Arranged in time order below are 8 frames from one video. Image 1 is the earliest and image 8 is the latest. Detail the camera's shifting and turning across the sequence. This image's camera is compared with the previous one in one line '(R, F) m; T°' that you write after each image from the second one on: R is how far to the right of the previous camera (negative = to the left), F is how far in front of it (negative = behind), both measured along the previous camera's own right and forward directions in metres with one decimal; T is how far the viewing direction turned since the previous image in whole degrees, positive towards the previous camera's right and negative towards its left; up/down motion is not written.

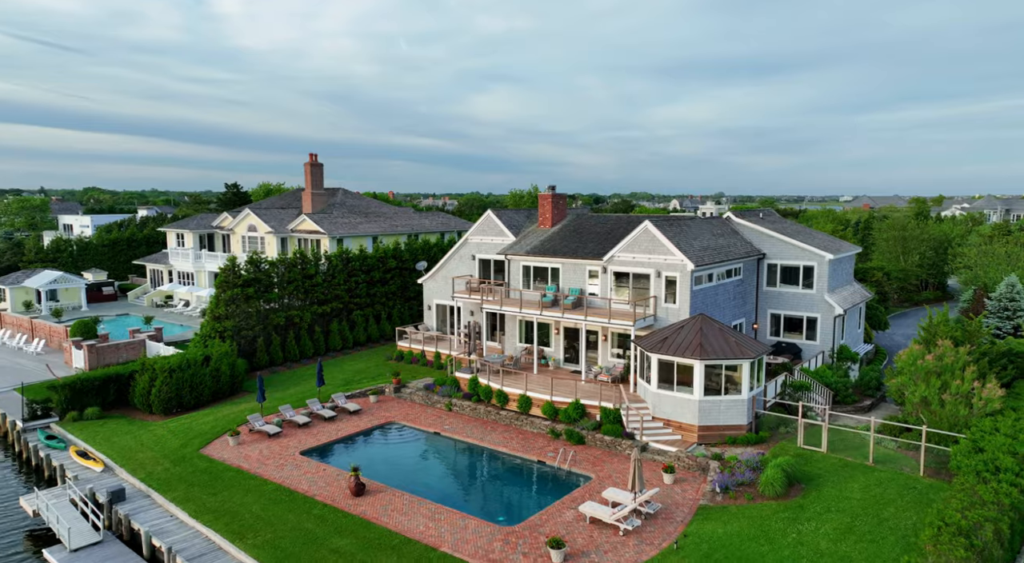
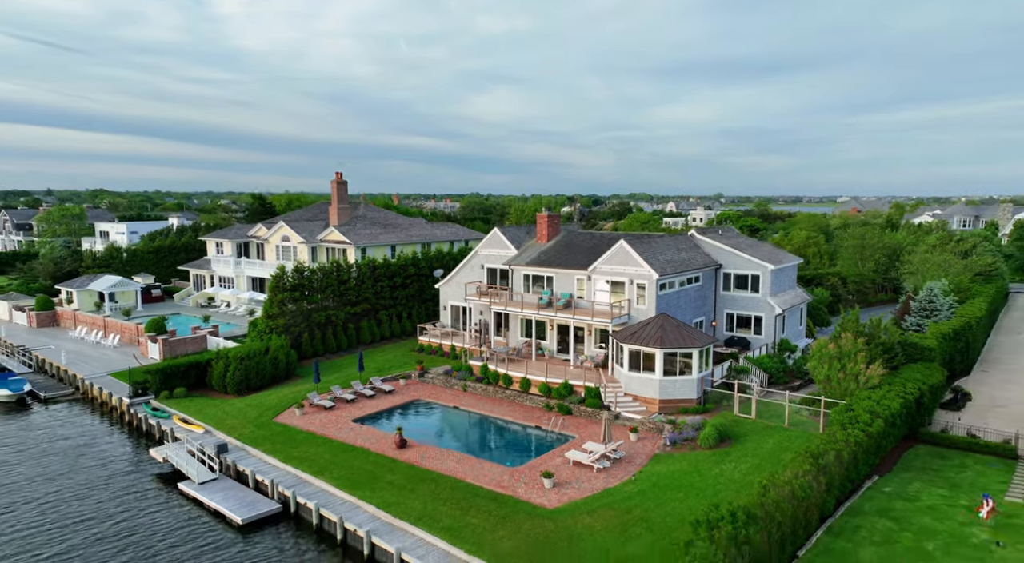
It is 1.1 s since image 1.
(-0.1, -4.9) m; 0°
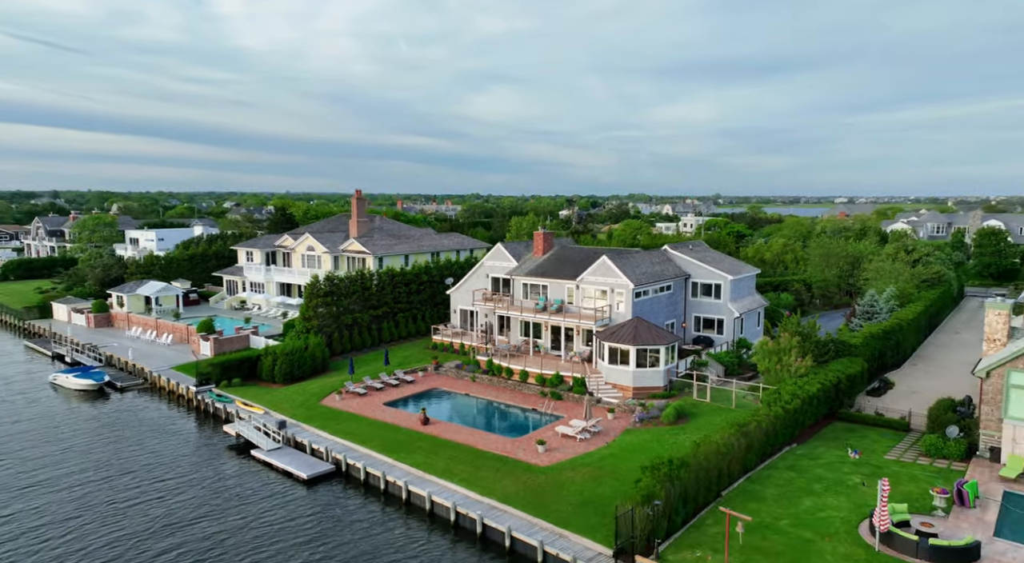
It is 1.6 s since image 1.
(-0.1, -4.9) m; 0°
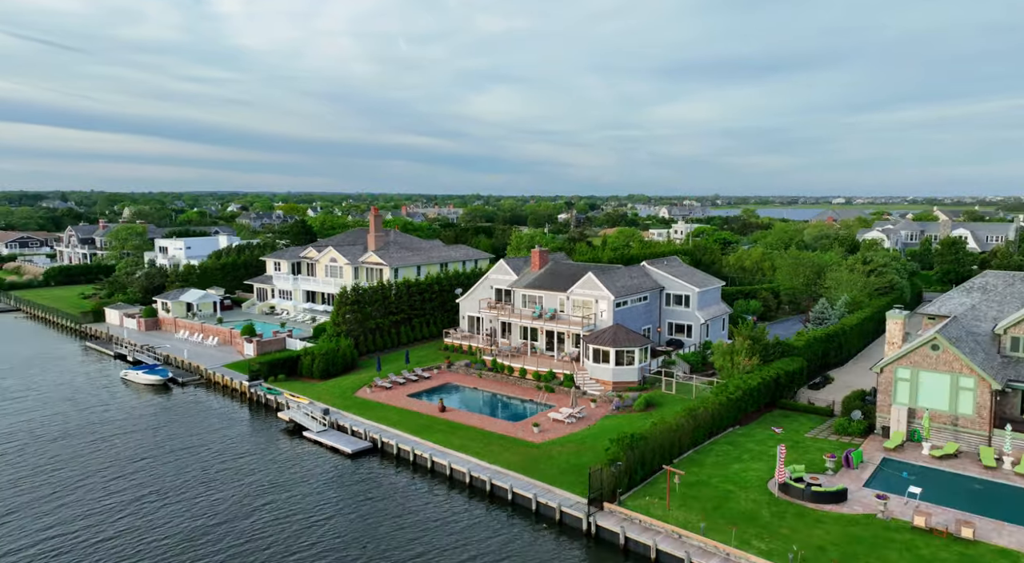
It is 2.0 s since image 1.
(-0.1, -5.5) m; 0°
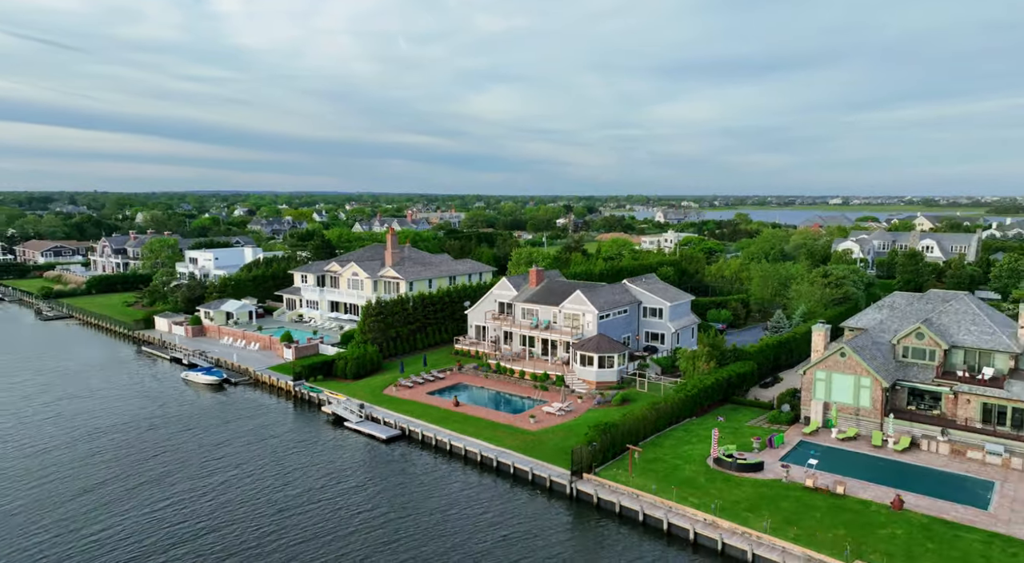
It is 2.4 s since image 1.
(-0.1, -6.7) m; 0°
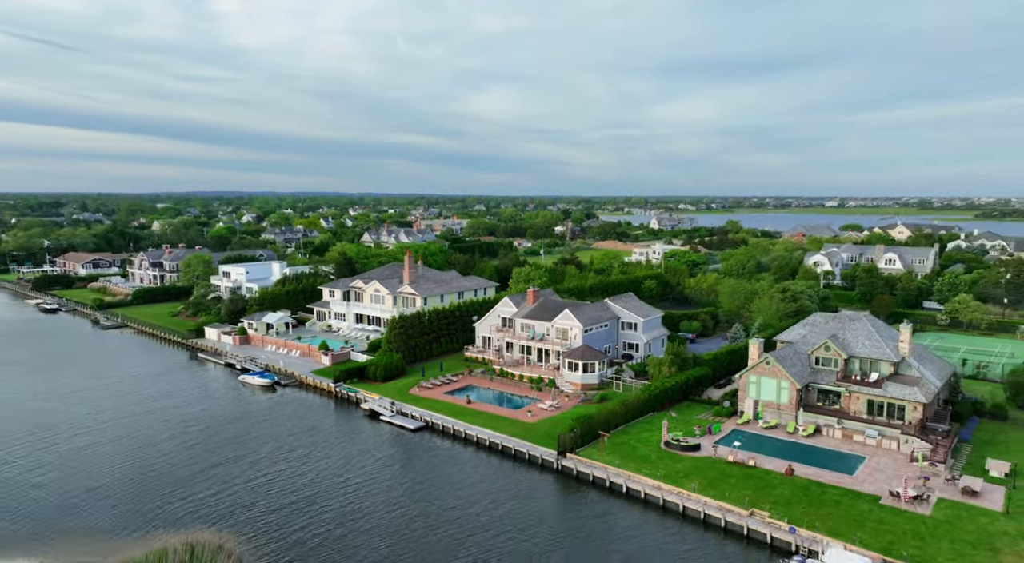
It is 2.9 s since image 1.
(-0.1, -9.0) m; 0°
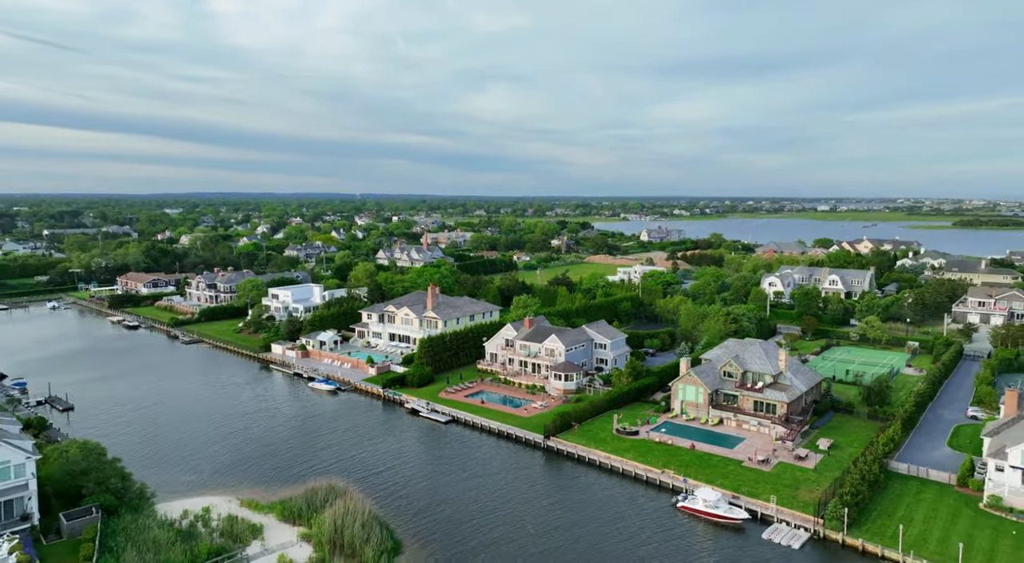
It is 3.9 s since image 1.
(-0.1, -17.6) m; 0°
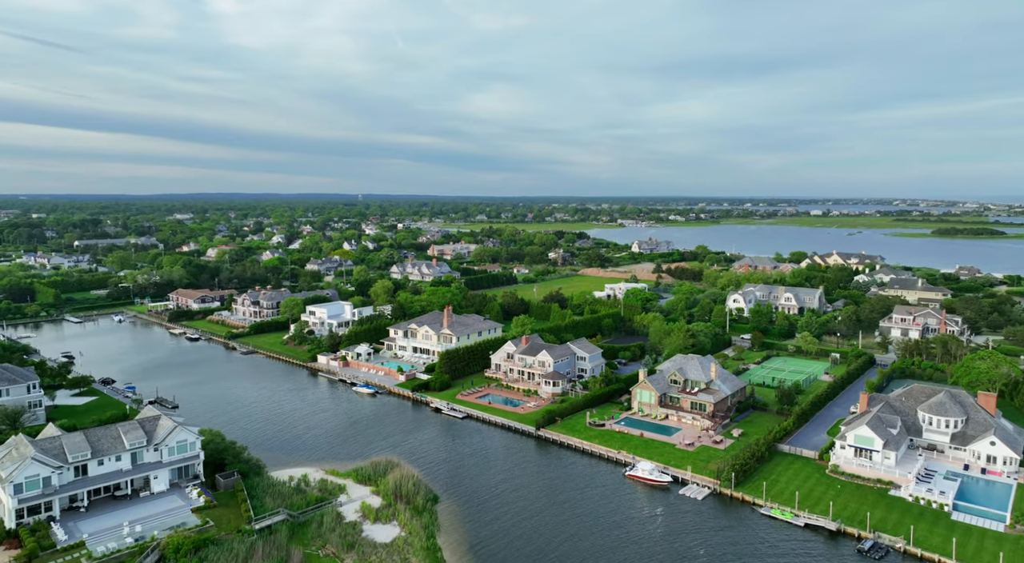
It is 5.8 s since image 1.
(0.0, -19.2) m; 0°
